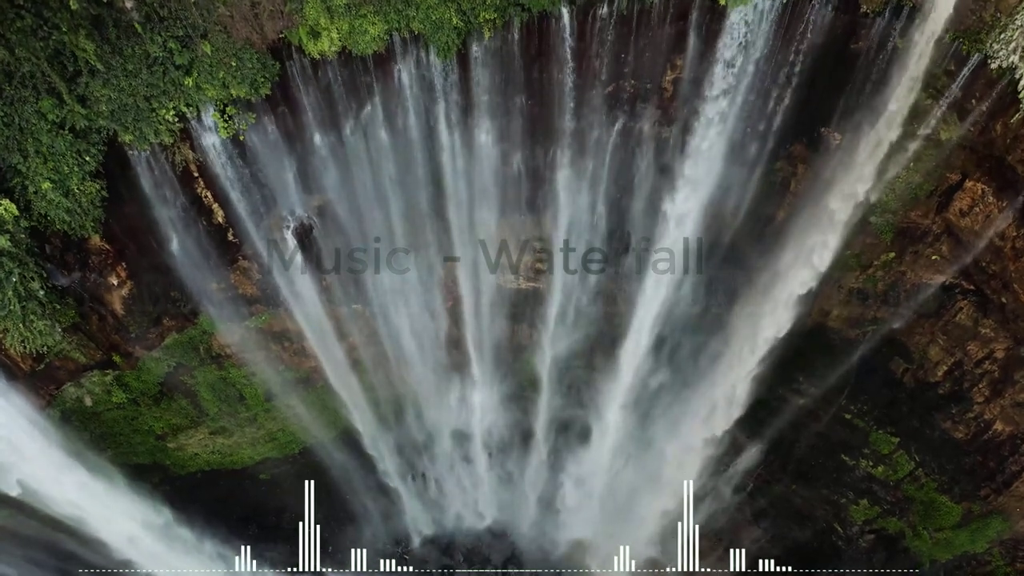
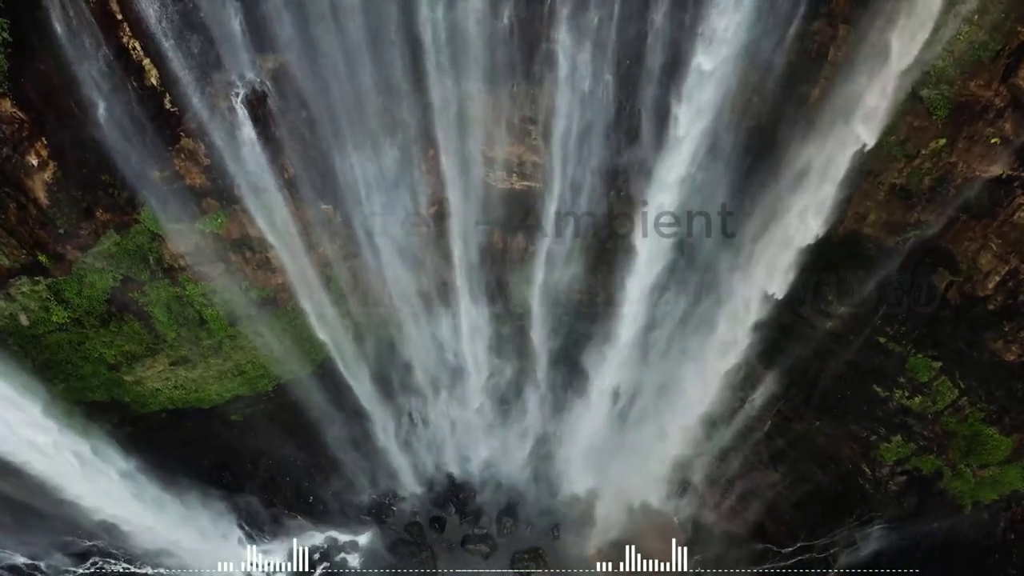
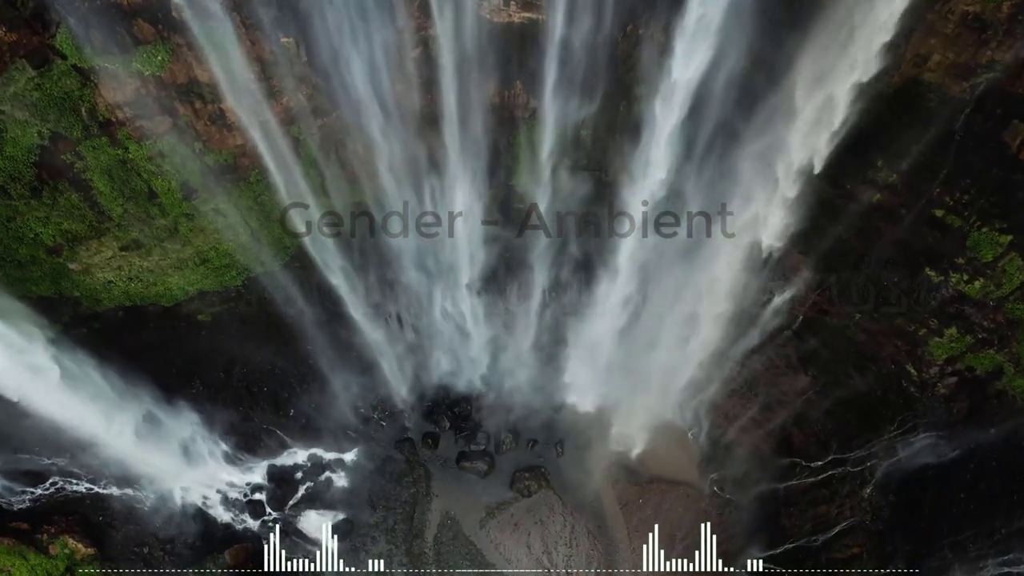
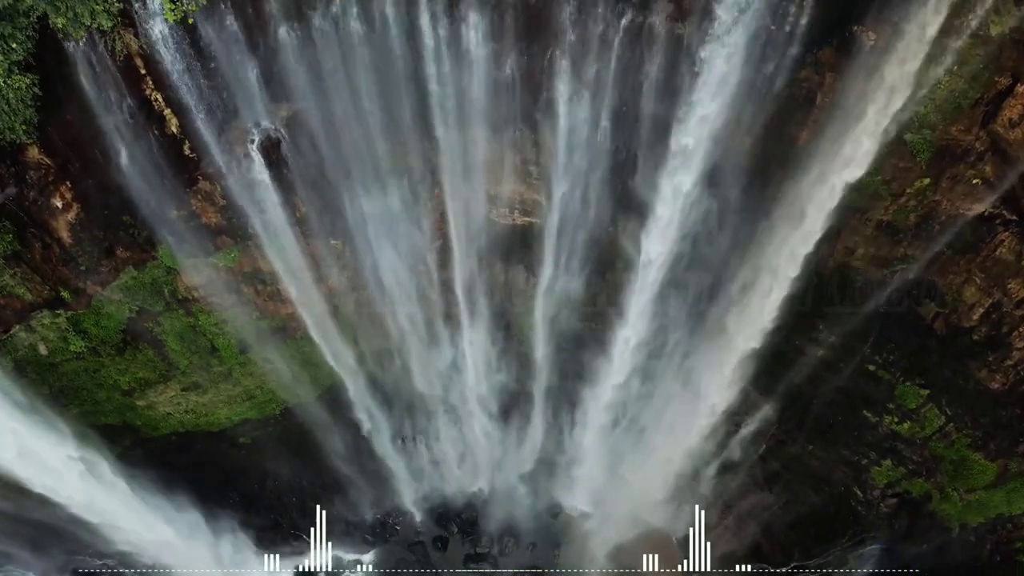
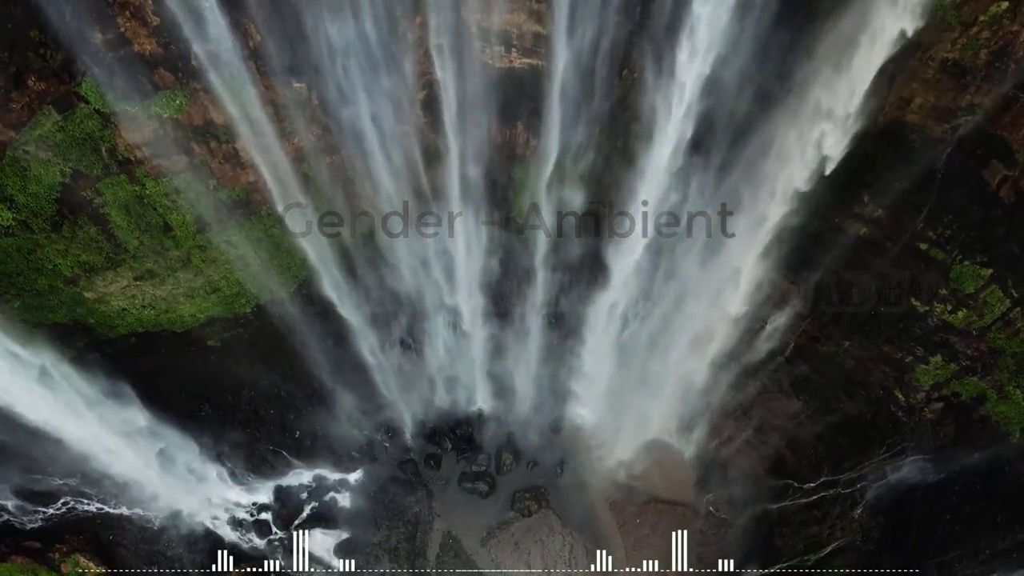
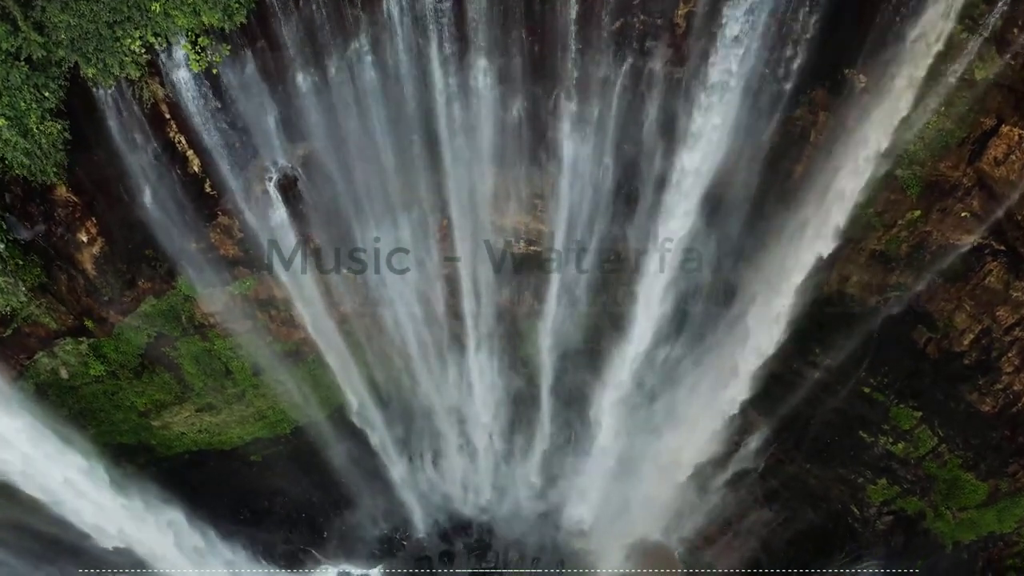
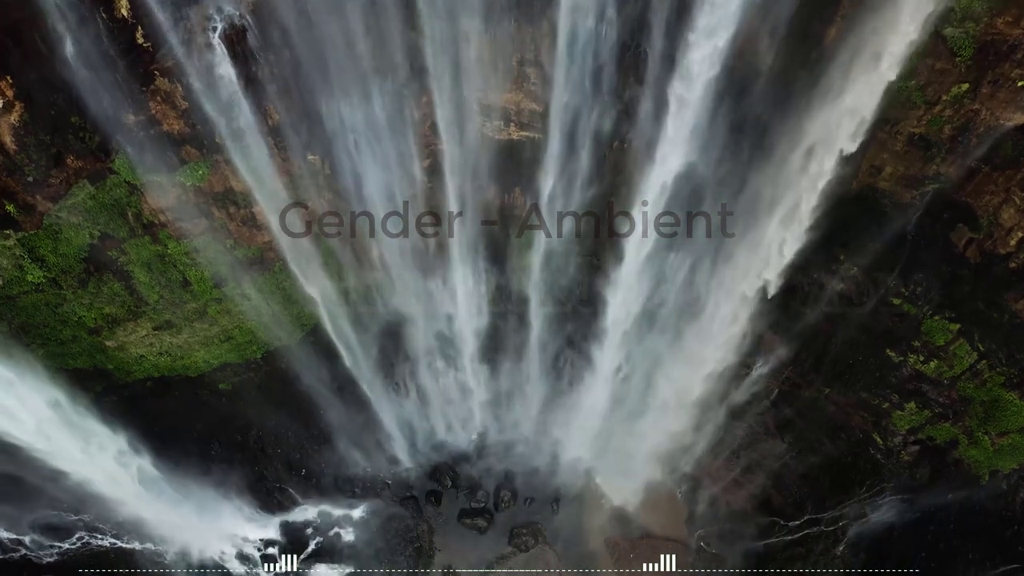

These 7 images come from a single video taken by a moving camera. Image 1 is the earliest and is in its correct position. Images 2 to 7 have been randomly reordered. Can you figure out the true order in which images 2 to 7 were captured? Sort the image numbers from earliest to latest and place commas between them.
6, 4, 2, 7, 5, 3
